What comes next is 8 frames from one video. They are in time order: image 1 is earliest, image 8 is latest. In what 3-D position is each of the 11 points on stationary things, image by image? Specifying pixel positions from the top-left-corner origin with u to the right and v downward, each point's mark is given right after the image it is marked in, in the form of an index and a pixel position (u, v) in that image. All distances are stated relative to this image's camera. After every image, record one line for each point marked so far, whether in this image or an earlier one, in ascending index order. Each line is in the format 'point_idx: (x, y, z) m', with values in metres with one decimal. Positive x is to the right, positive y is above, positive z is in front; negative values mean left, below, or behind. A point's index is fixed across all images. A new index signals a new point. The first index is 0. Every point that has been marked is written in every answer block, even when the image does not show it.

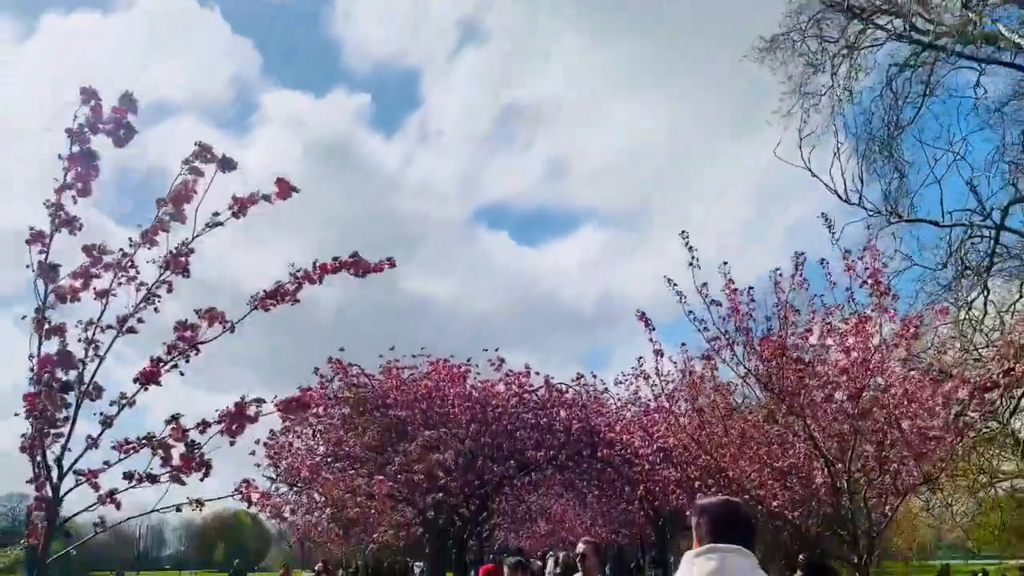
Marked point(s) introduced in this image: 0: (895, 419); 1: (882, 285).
0: (+5.9, -2.0, +13.3) m
1: (+6.4, +0.1, +14.9) m
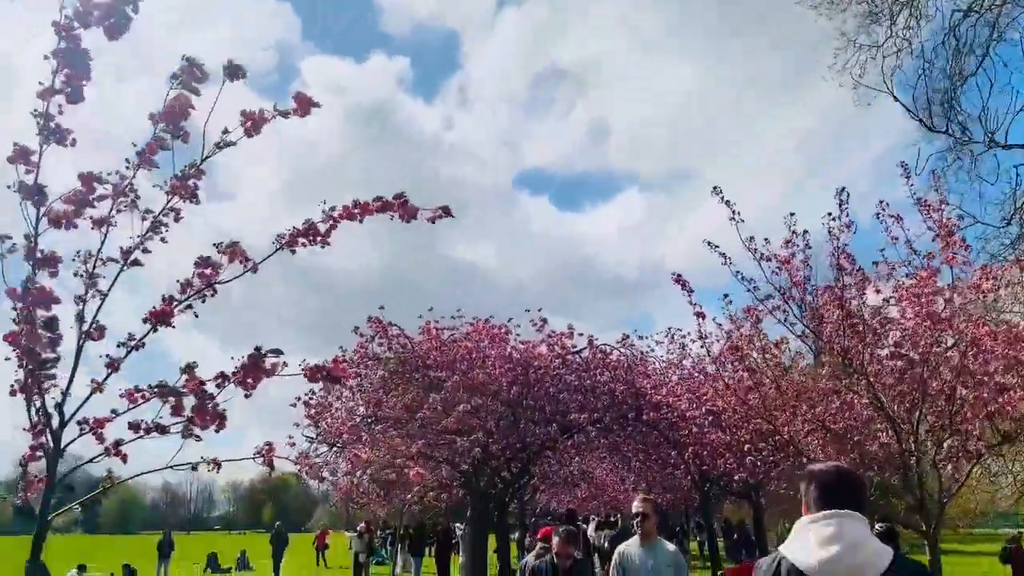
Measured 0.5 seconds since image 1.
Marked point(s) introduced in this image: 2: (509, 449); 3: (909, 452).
0: (+6.5, -1.3, +12.5) m
1: (+7.1, +0.8, +14.0) m
2: (-0.1, -3.7, +19.8) m
3: (+5.2, -2.1, +11.3) m
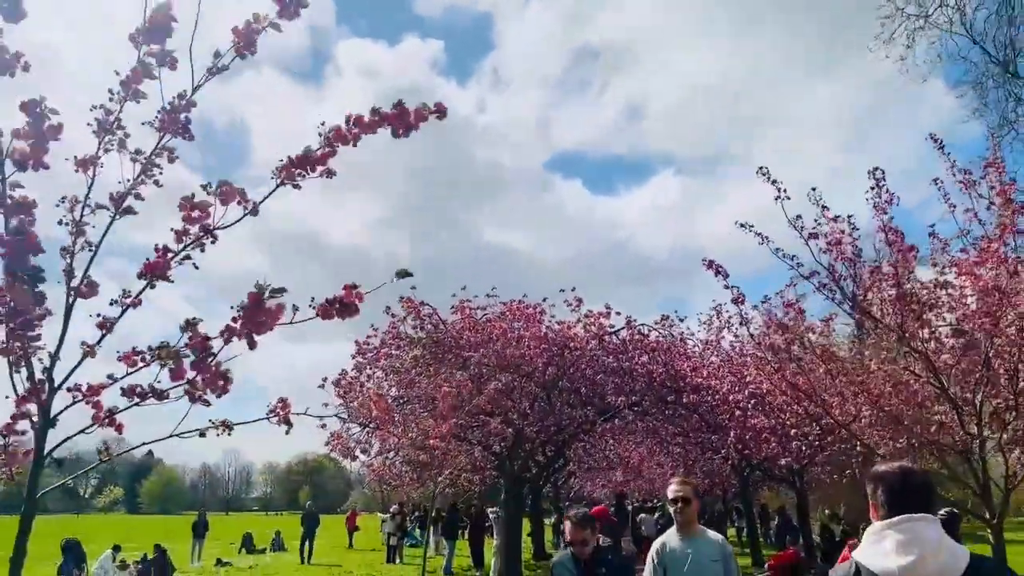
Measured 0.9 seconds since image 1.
0: (+7.0, -1.0, +11.7) m
1: (+7.6, +1.2, +13.2) m
2: (+0.7, -3.2, +19.3) m
3: (+5.6, -1.8, +10.6) m
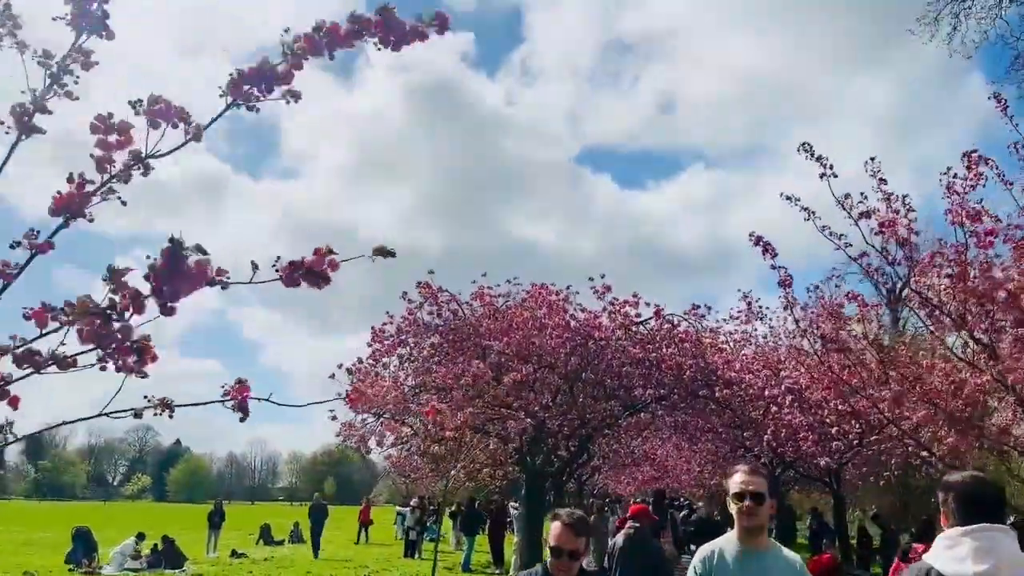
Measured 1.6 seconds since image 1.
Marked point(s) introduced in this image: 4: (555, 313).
0: (+7.2, -0.8, +10.6) m
1: (+7.9, +1.4, +12.0) m
2: (+1.2, -2.9, +18.4) m
3: (+5.8, -1.6, +9.5) m
4: (+1.0, -0.6, +19.7) m
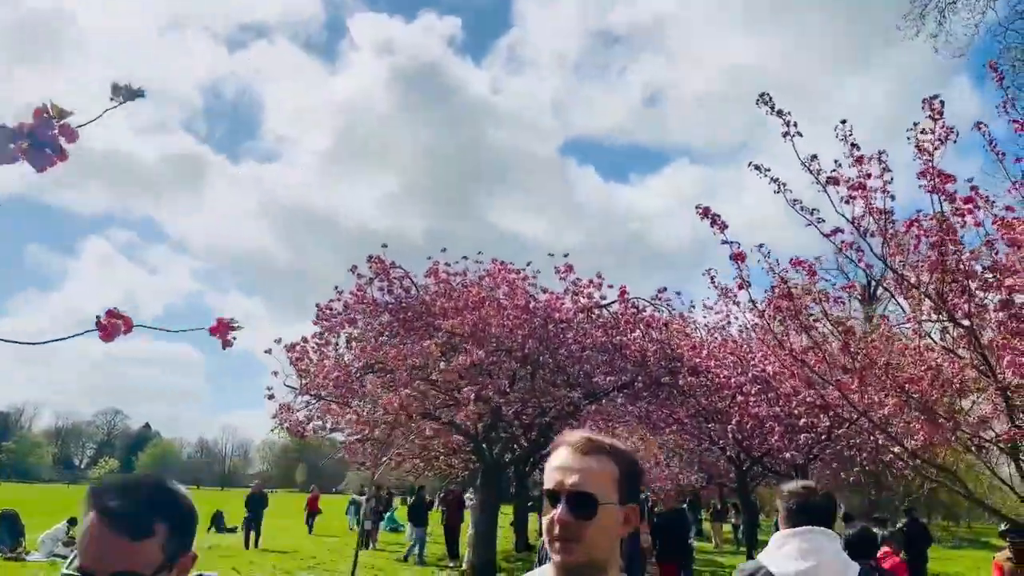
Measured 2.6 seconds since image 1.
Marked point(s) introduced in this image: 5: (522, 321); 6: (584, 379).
0: (+6.5, -0.6, +9.6) m
1: (+7.2, +1.6, +11.1) m
2: (+0.2, -2.5, +17.3) m
3: (+5.1, -1.4, +8.5) m
4: (0.0, -0.1, +18.6) m
5: (+0.2, -0.7, +17.9) m
6: (+1.5, -1.9, +17.8) m
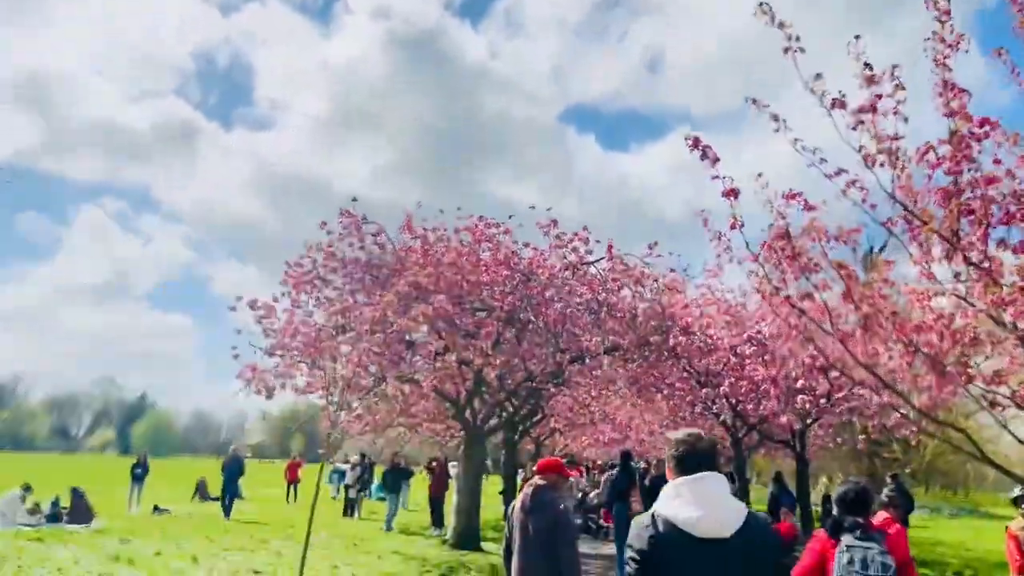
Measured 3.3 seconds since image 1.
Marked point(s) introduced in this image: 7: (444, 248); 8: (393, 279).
0: (+6.2, 0.0, +8.7) m
1: (+6.9, +2.2, +10.1) m
2: (-0.1, -1.7, +16.5) m
3: (+4.7, -0.8, +7.6) m
4: (-0.3, +0.8, +17.6) m
5: (-0.1, +0.2, +17.0) m
6: (+1.1, -1.0, +17.0) m
7: (-1.3, +0.8, +17.4) m
8: (-2.3, +0.2, +16.9) m
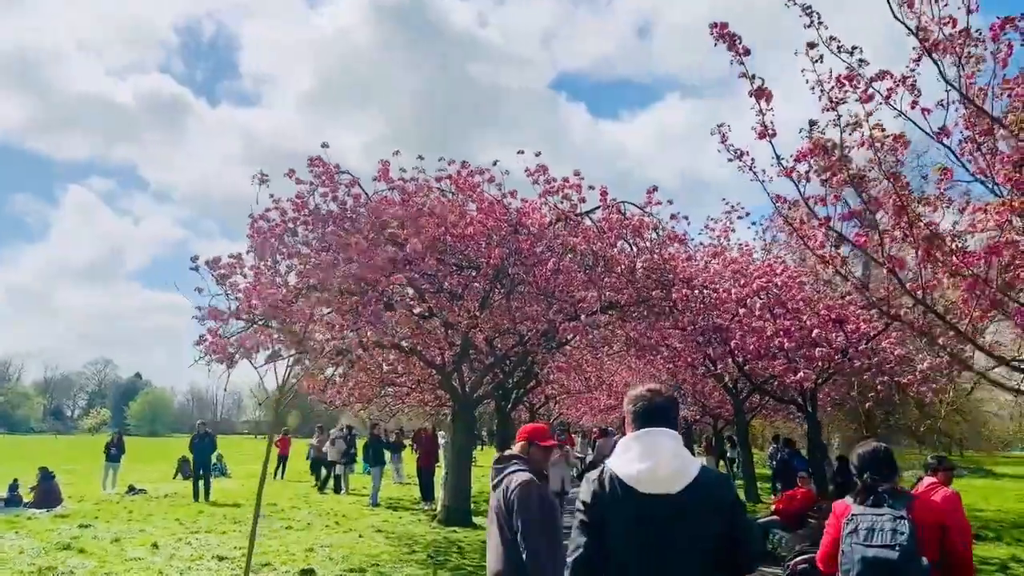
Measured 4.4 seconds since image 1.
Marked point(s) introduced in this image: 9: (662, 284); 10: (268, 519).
0: (+6.0, +0.7, +7.2) m
1: (+6.6, +3.0, +8.6) m
2: (-0.3, -0.8, +15.0) m
3: (+4.6, -0.2, +6.2) m
4: (-0.6, +1.6, +16.1) m
5: (-0.4, +1.0, +15.5) m
6: (+0.9, -0.1, +15.5) m
7: (-1.6, +1.6, +15.9) m
8: (-2.5, +1.0, +15.4) m
9: (+2.7, 0.0, +16.0) m
10: (-4.9, -4.7, +17.5) m
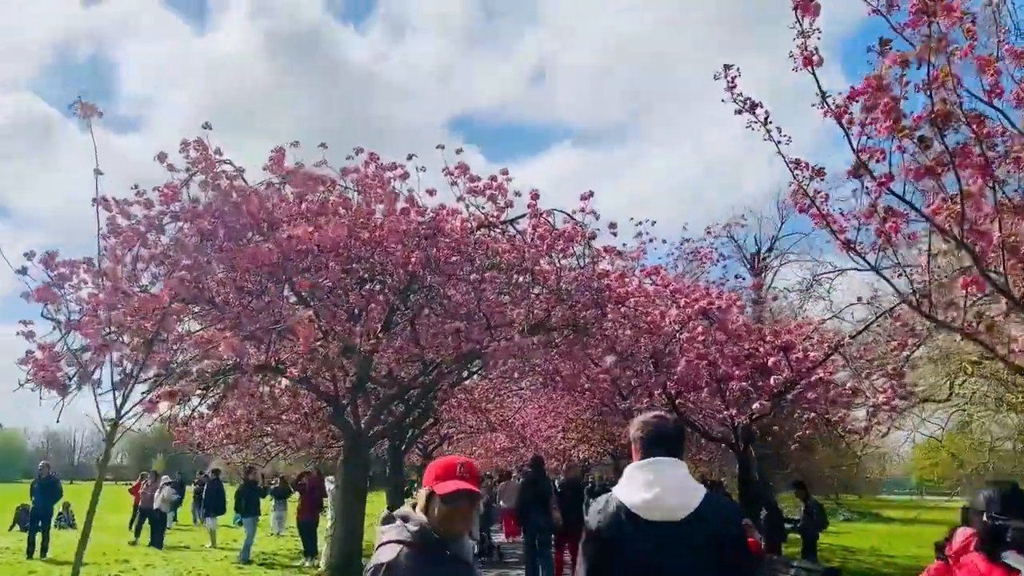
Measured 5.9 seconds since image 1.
0: (+5.6, +0.7, +6.0) m
1: (+6.2, +2.9, +7.5) m
2: (-1.7, -1.1, +12.8) m
3: (+4.4, -0.1, +4.7) m
4: (-2.0, +1.3, +14.0) m
5: (-1.7, +0.8, +13.4) m
6: (-0.5, -0.4, +13.5) m
7: (-3.0, +1.4, +13.6) m
8: (-3.8, +0.8, +13.0) m
9: (+1.3, -0.3, +14.2) m
10: (-6.6, -4.9, +14.4) m
